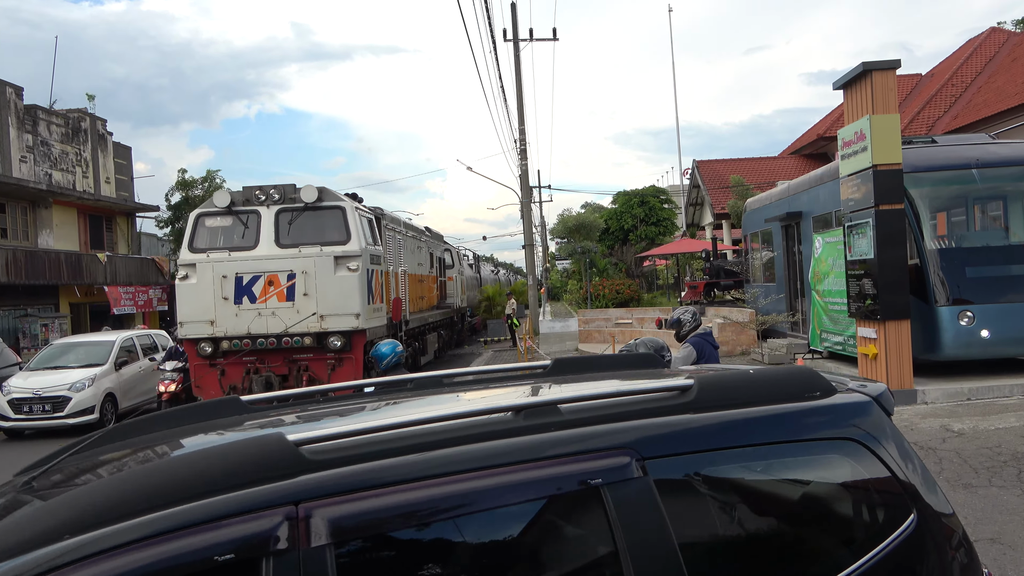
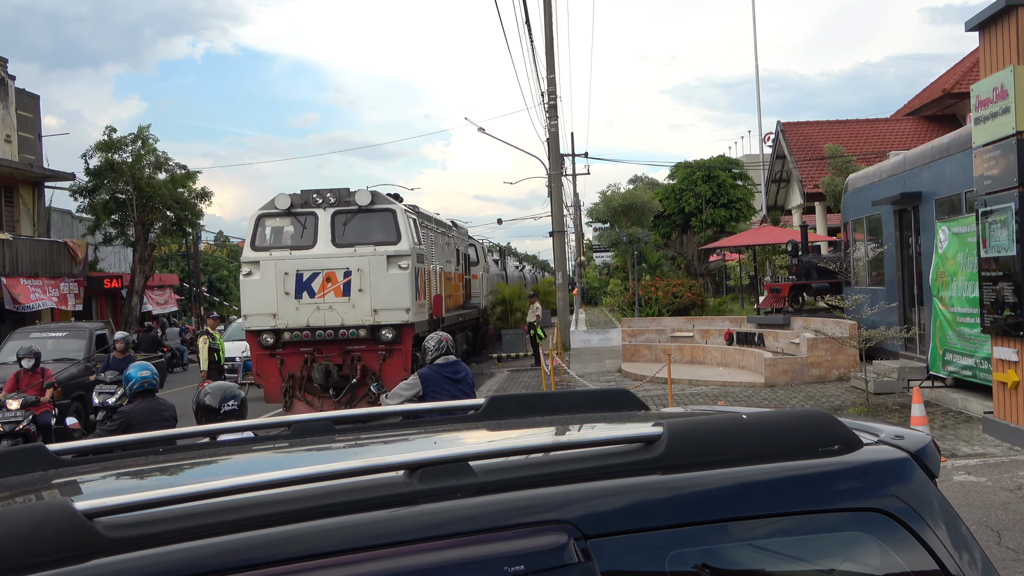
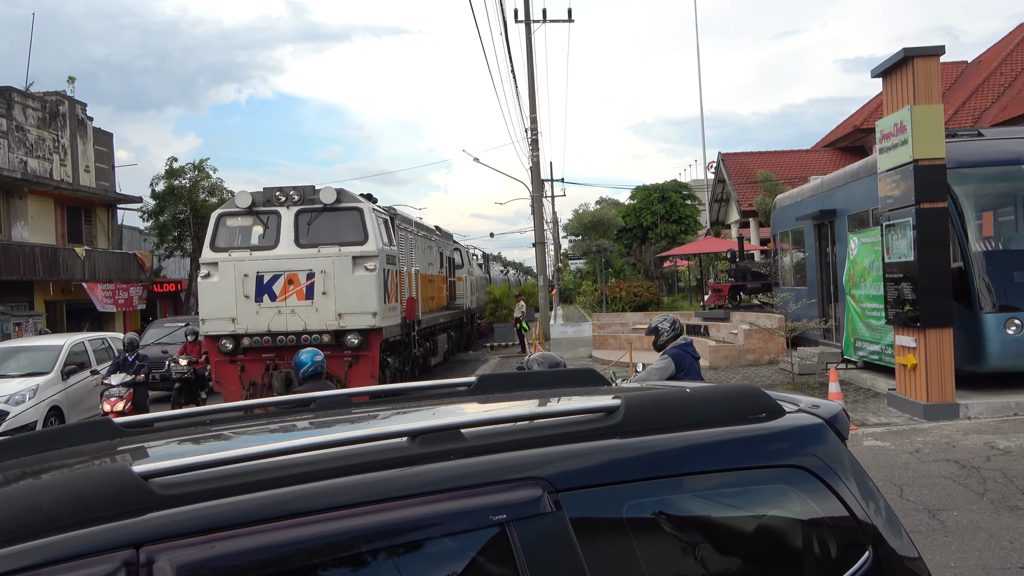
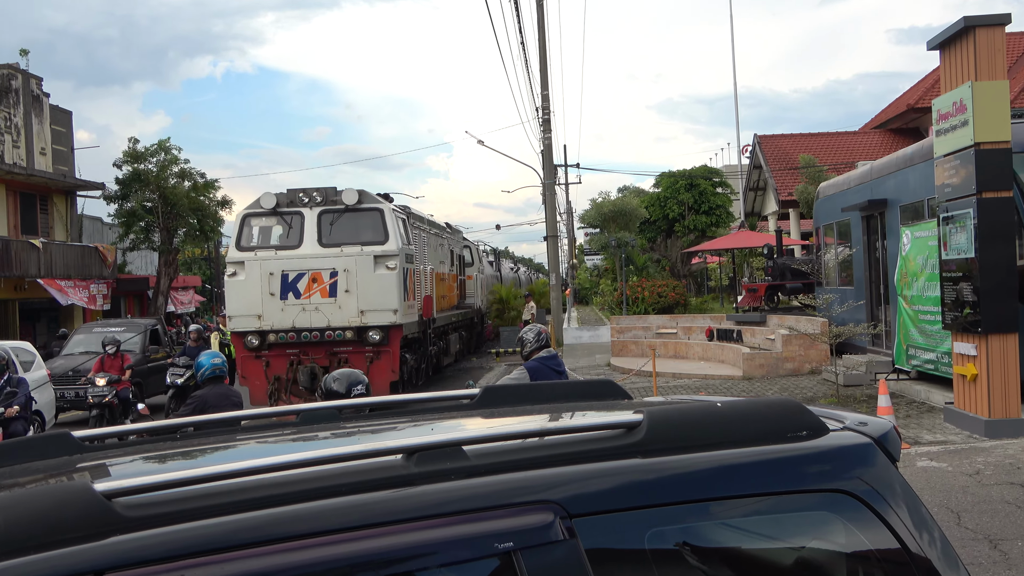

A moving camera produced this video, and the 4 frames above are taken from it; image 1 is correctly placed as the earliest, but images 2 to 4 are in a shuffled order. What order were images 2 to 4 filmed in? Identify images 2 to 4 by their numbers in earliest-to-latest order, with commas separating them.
3, 4, 2
